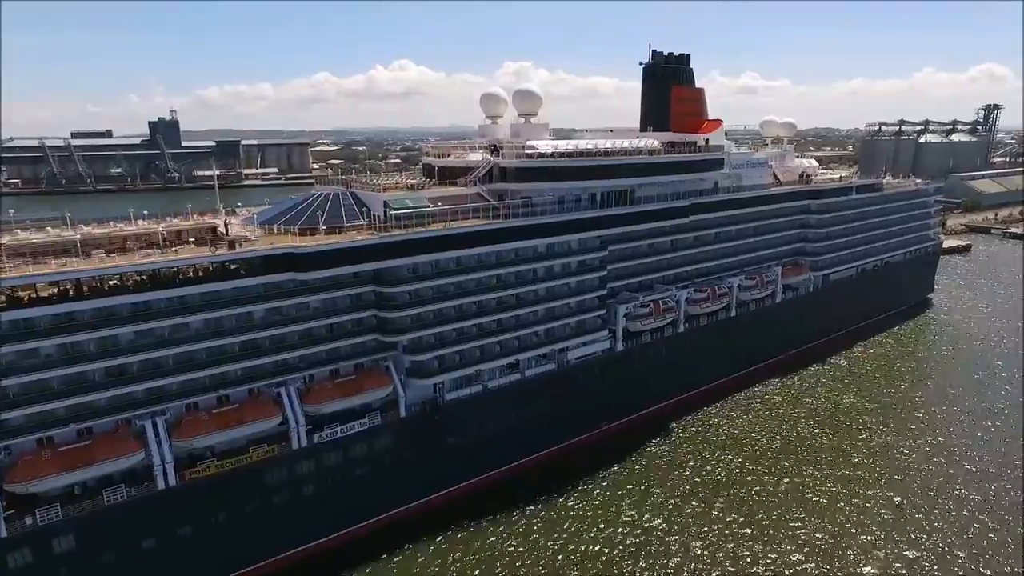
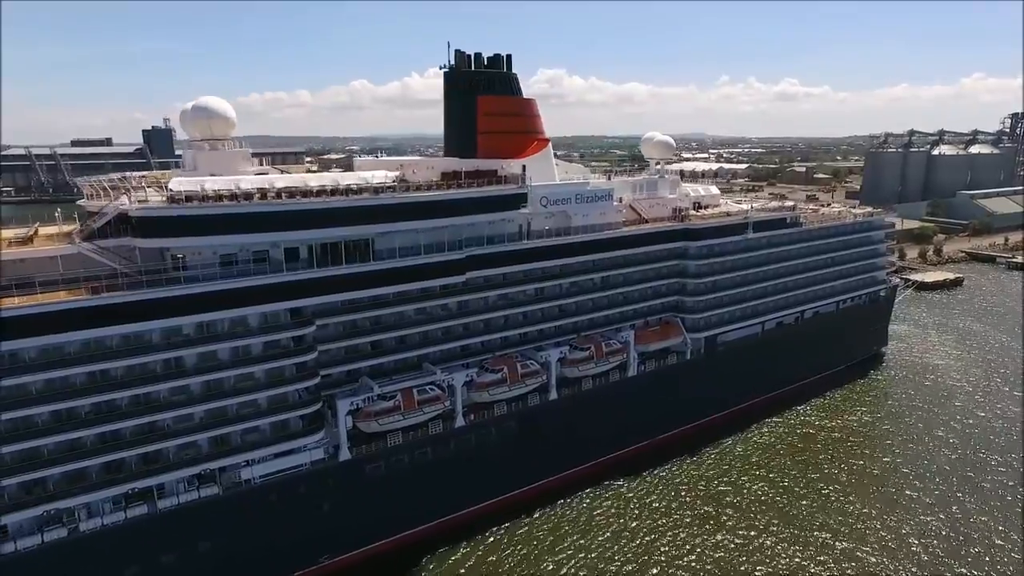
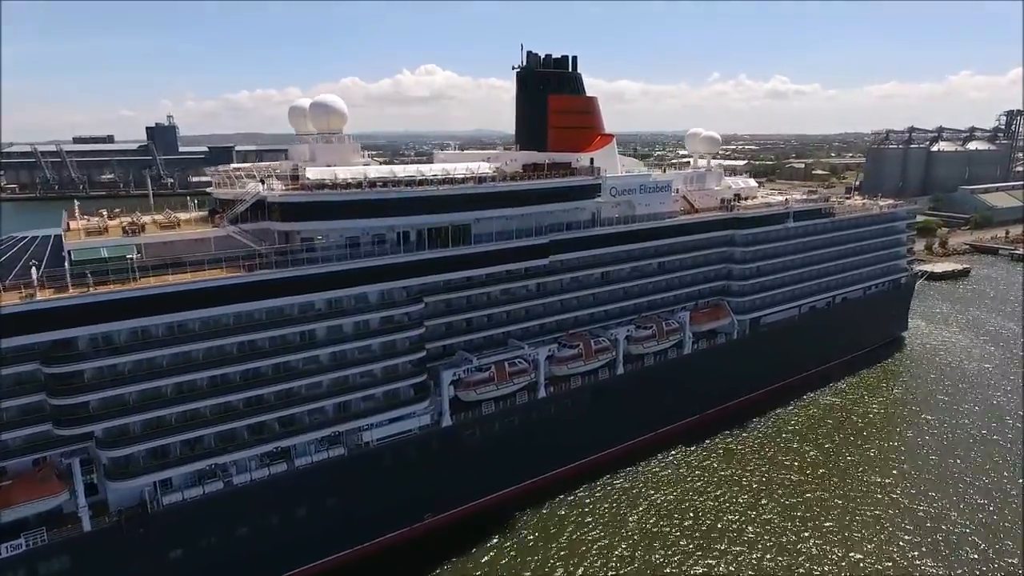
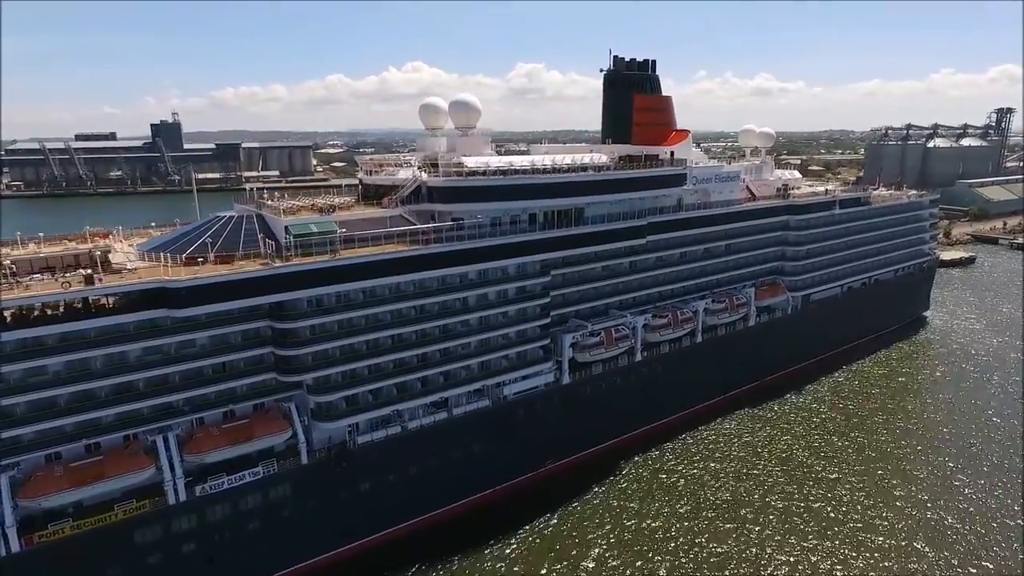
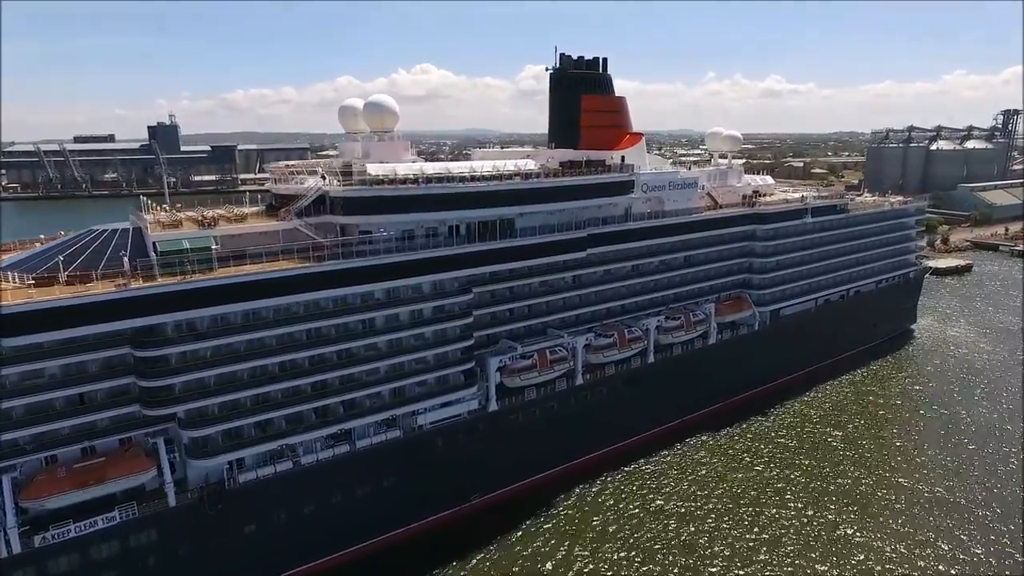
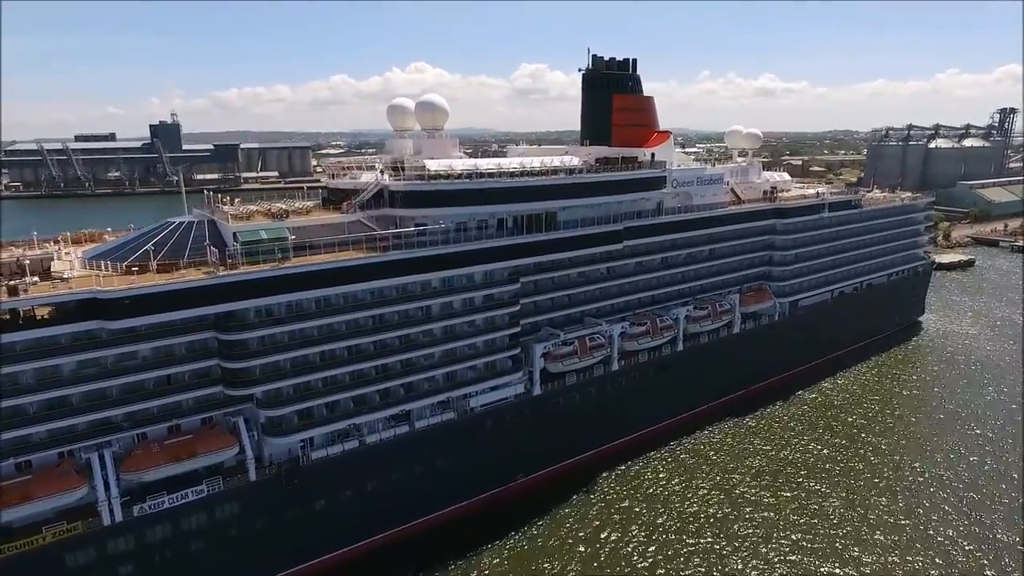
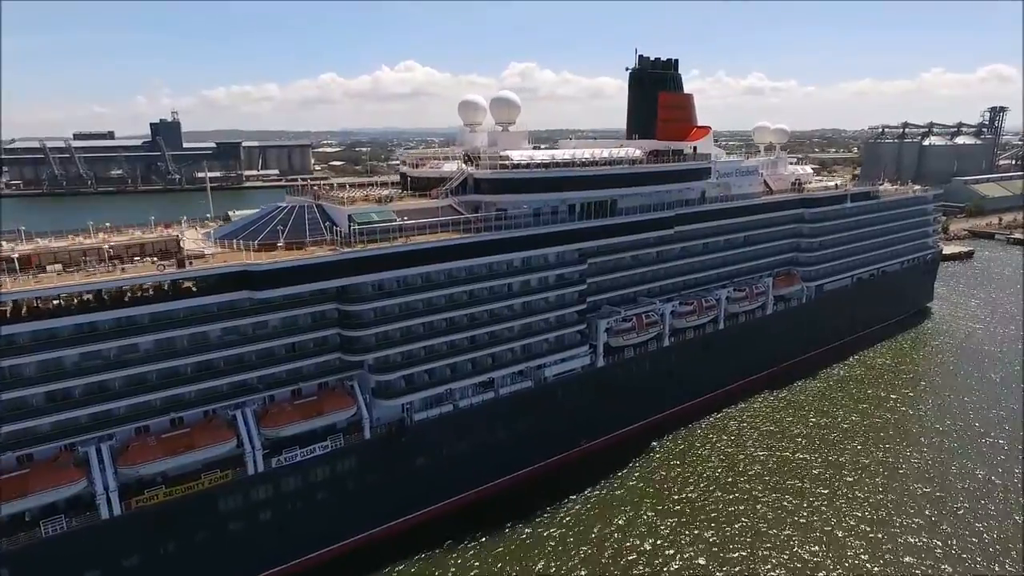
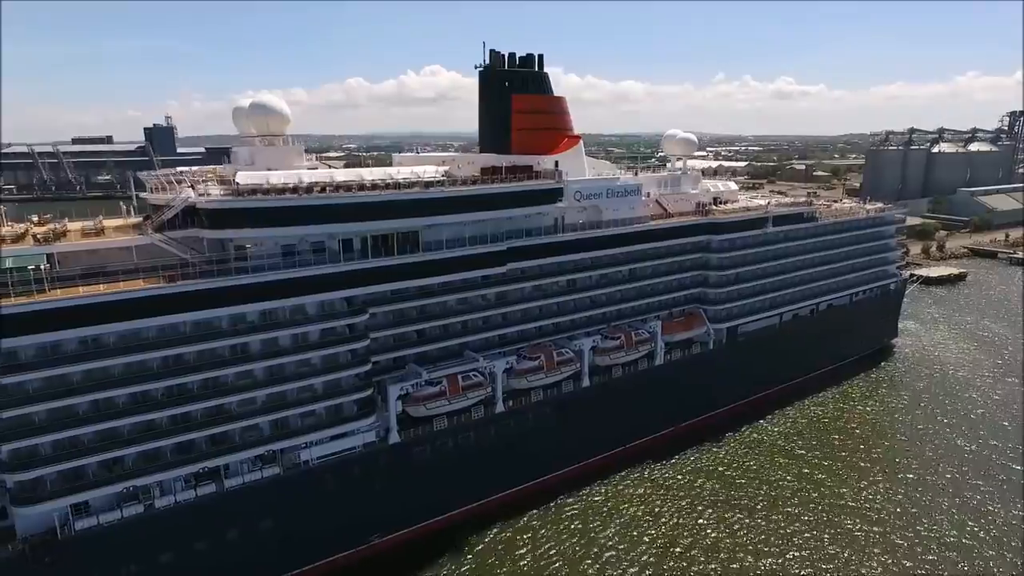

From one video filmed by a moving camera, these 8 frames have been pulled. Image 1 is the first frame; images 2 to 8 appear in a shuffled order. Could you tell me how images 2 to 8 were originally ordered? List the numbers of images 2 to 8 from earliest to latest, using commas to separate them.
7, 4, 6, 5, 3, 8, 2
